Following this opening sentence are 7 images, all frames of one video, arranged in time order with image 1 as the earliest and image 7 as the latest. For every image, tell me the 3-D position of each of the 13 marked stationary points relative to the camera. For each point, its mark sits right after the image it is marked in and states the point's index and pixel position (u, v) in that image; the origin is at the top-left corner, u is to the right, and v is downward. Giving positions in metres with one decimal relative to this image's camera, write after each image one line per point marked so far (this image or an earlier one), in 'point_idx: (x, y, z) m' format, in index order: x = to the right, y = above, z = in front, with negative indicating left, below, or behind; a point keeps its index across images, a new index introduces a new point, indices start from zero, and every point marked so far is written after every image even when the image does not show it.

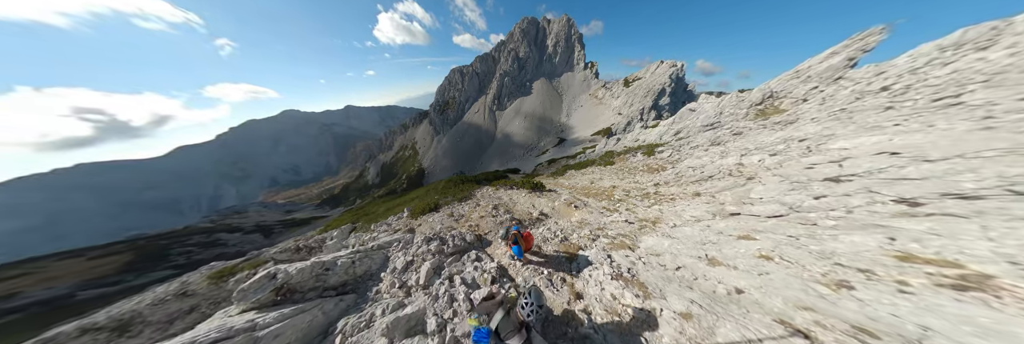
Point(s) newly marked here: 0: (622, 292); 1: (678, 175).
0: (+6.4, -5.3, +8.2) m
1: (+15.7, -0.3, +18.1) m
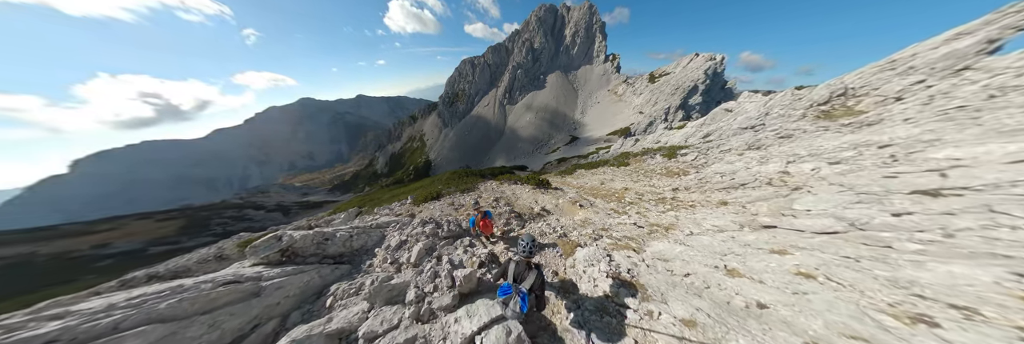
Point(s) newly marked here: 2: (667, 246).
0: (+5.7, -5.4, +6.8) m
1: (+16.0, -0.9, +15.9) m
2: (+7.6, -4.1, +8.4) m
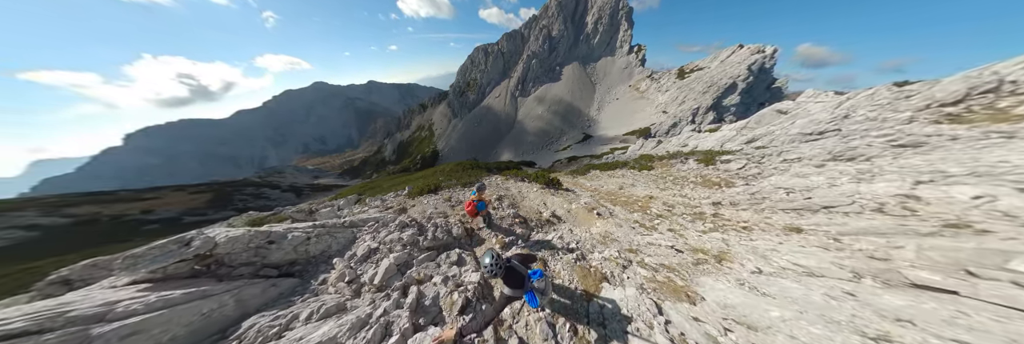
0: (+5.5, -5.7, +4.6) m
1: (+16.5, -1.7, +13.1) m
2: (+7.5, -4.5, +6.1) m
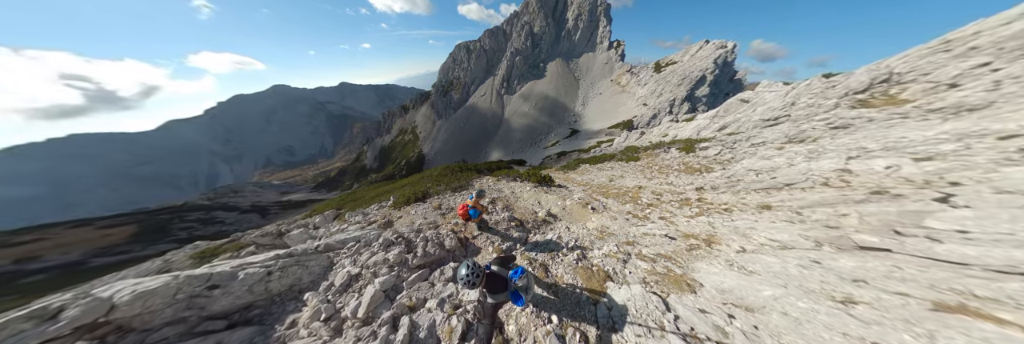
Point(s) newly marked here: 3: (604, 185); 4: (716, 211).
0: (+6.6, -5.5, +5.5) m
1: (+16.6, -0.5, +14.8) m
2: (+8.4, -4.1, +7.2) m
3: (+9.5, -1.3, +19.6) m
4: (+12.7, -2.4, +12.1) m
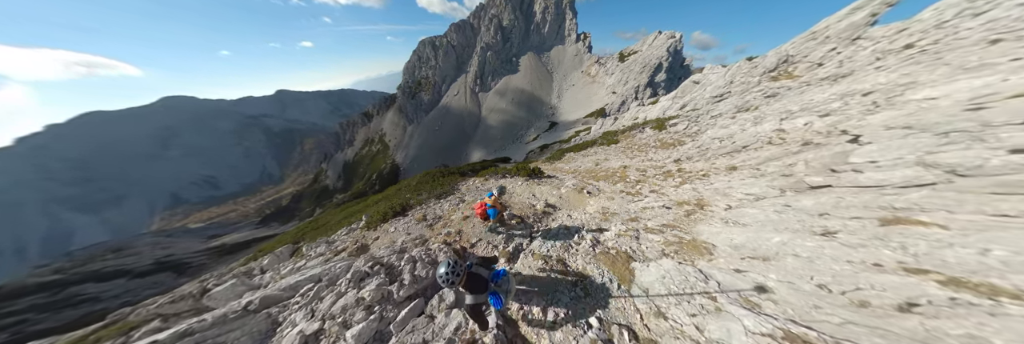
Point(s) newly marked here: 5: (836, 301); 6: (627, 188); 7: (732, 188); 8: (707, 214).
0: (+8.5, -4.4, +6.5) m
1: (+16.2, +1.8, +17.1) m
2: (+9.9, -2.8, +8.4) m
3: (+8.7, +0.2, +20.7) m
4: (+13.1, -0.6, +13.8) m
5: (+10.2, -4.1, +6.1) m
6: (+9.4, -1.4, +15.9) m
7: (+13.1, -1.2, +11.3) m
8: (+10.6, -2.4, +10.6) m
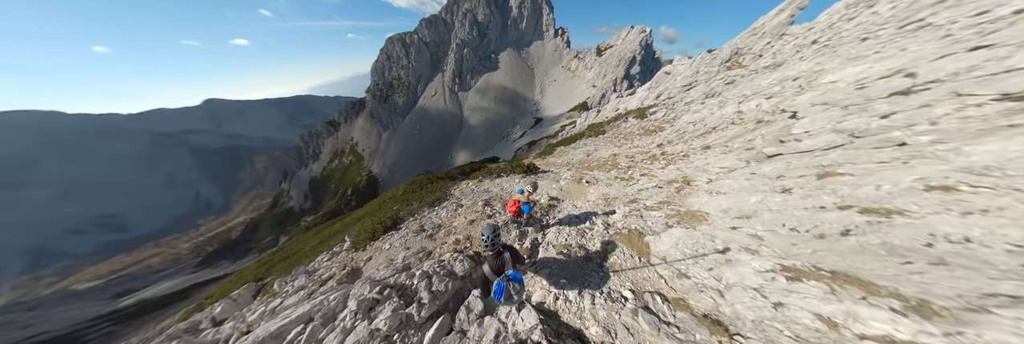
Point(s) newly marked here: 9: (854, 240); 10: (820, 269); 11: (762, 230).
0: (+10.7, -3.3, +8.5) m
1: (+16.0, +3.9, +19.9) m
2: (+11.6, -1.5, +10.5) m
3: (+8.3, +1.5, +22.5) m
4: (+13.7, +1.2, +16.3) m
5: (+12.4, -2.8, +8.4) m
6: (+9.8, -0.1, +17.8) m
7: (+14.1, +0.5, +13.8) m
8: (+11.9, -1.0, +12.8) m
9: (+12.9, -2.5, +7.4) m
10: (+11.3, -3.5, +7.2) m
11: (+12.3, -2.8, +9.6) m
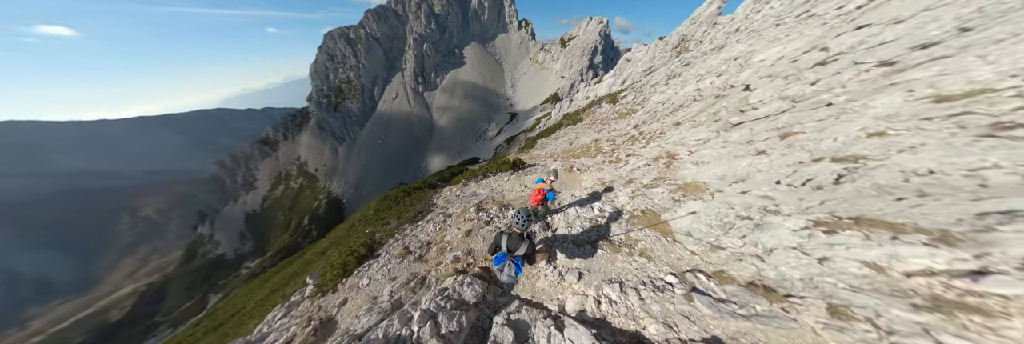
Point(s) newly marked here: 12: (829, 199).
0: (+12.2, -1.8, +9.1) m
1: (+14.4, +6.1, +21.1) m
2: (+12.4, +0.2, +11.2) m
3: (+6.7, +2.6, +22.3) m
4: (+13.1, +3.1, +17.2) m
5: (+13.8, -1.0, +9.2) m
6: (+9.3, +1.3, +18.0) m
7: (+14.0, +2.5, +14.8) m
8: (+12.3, +0.7, +13.5) m
9: (+14.3, -0.6, +8.3) m
10: (+13.1, -1.9, +7.9) m
11: (+13.5, -1.0, +10.4) m
12: (+13.7, -1.2, +8.3) m
